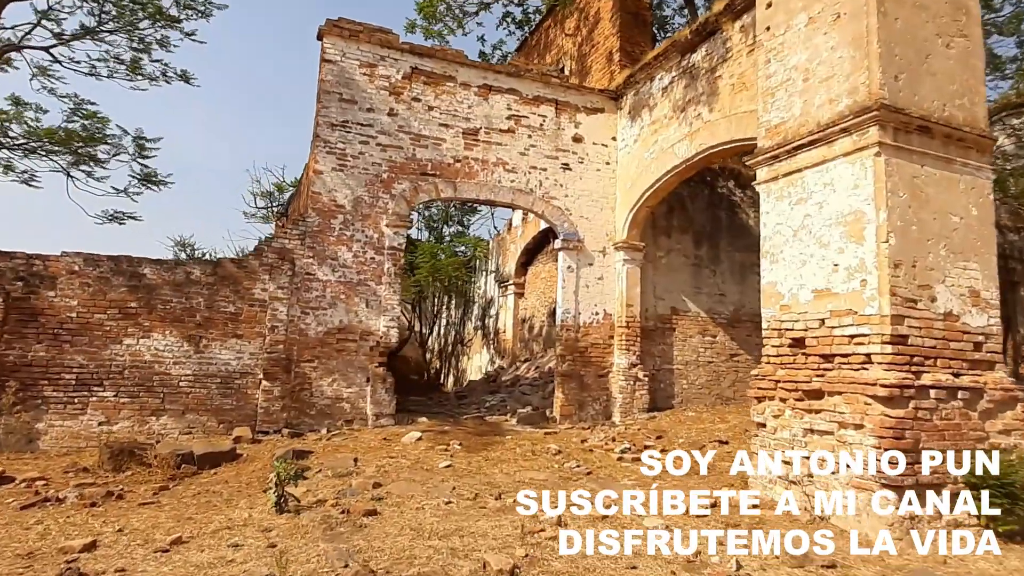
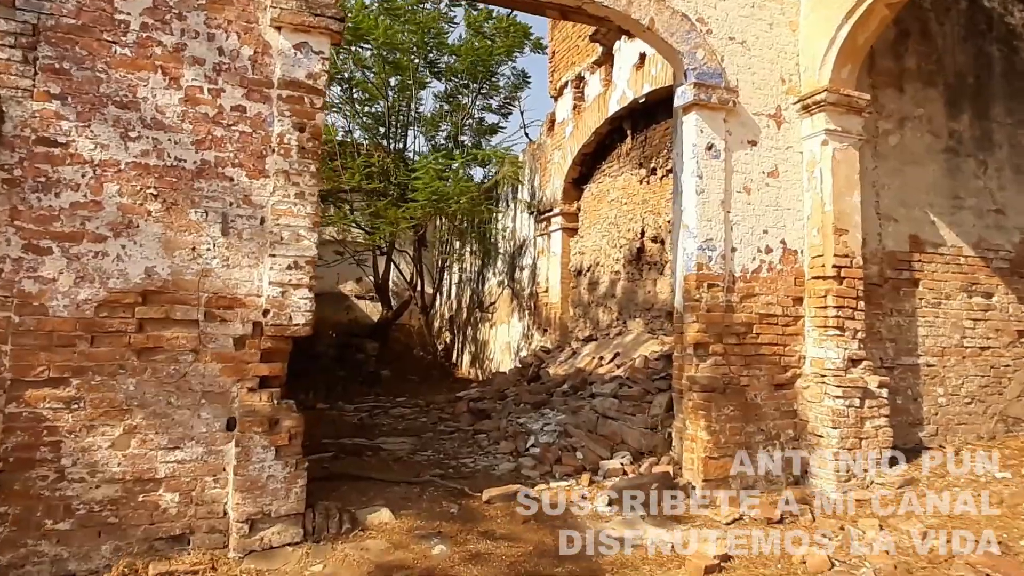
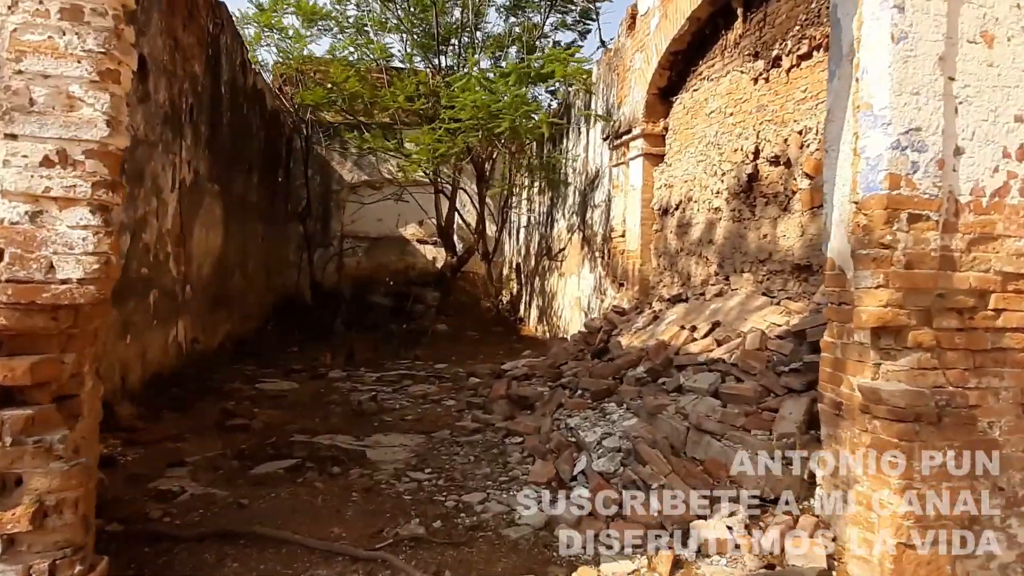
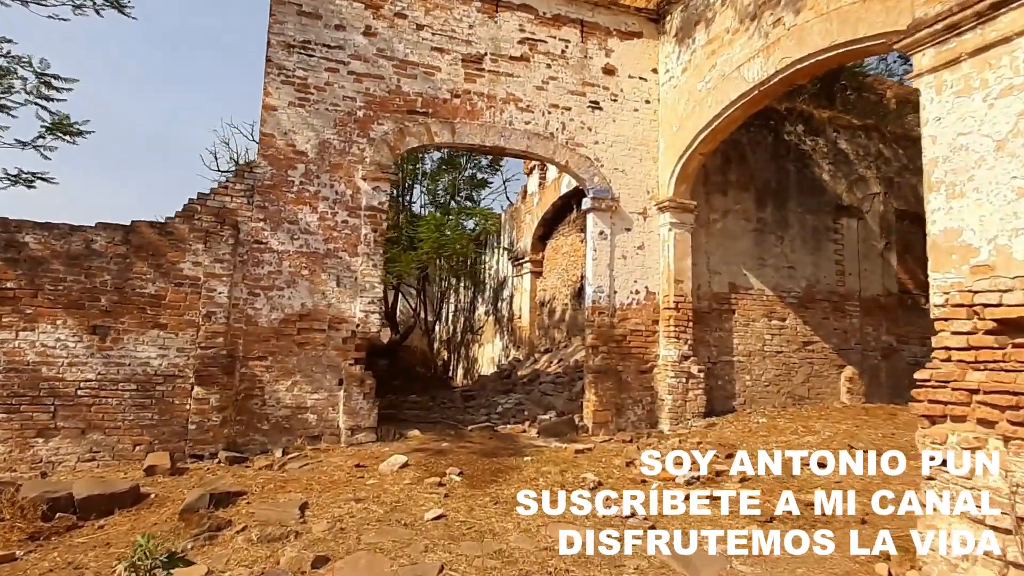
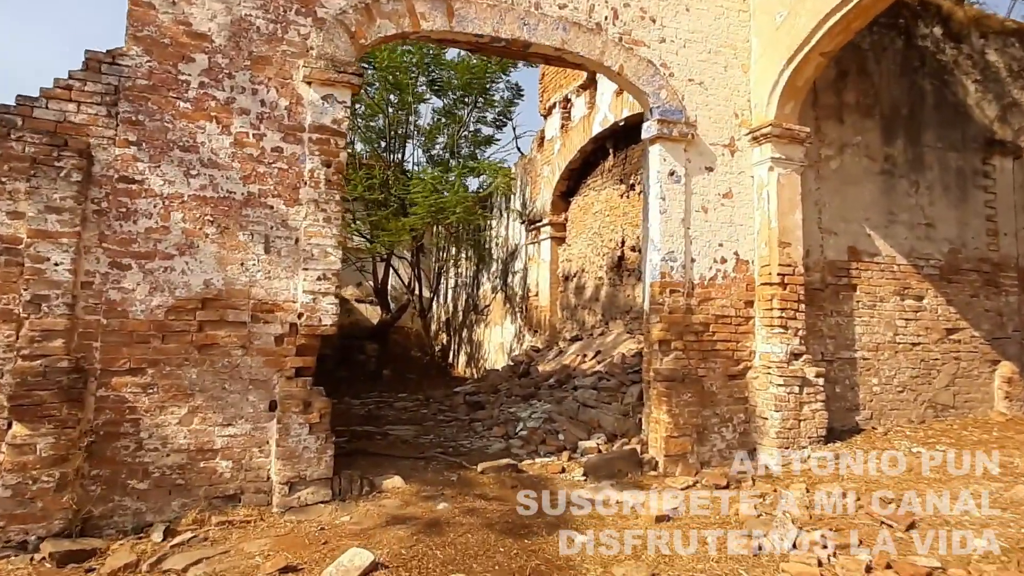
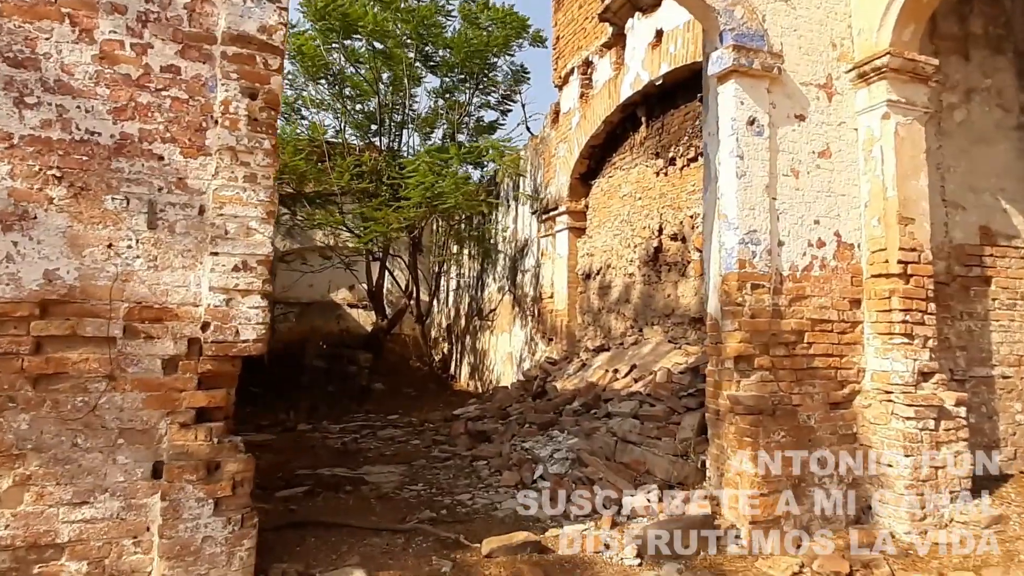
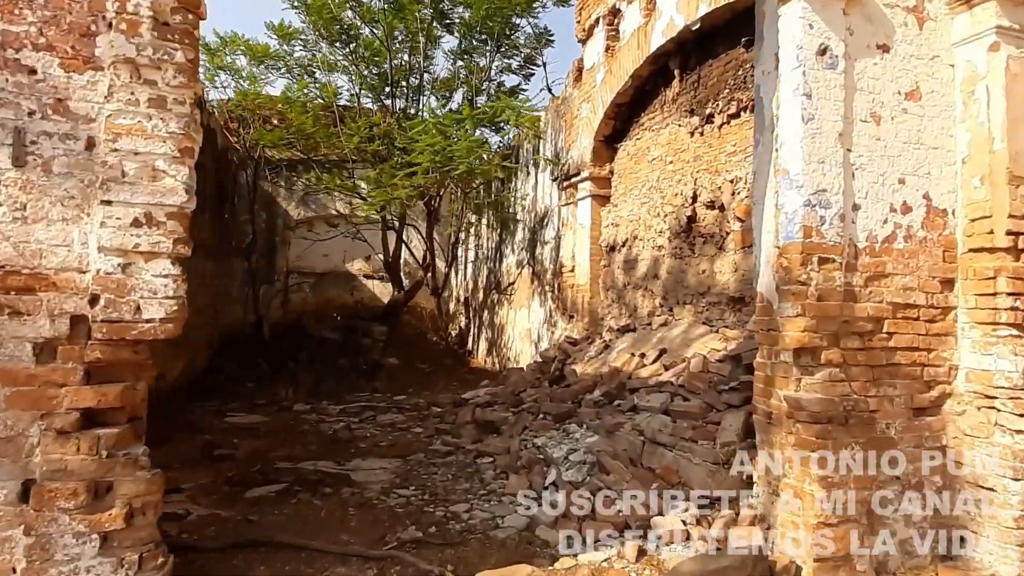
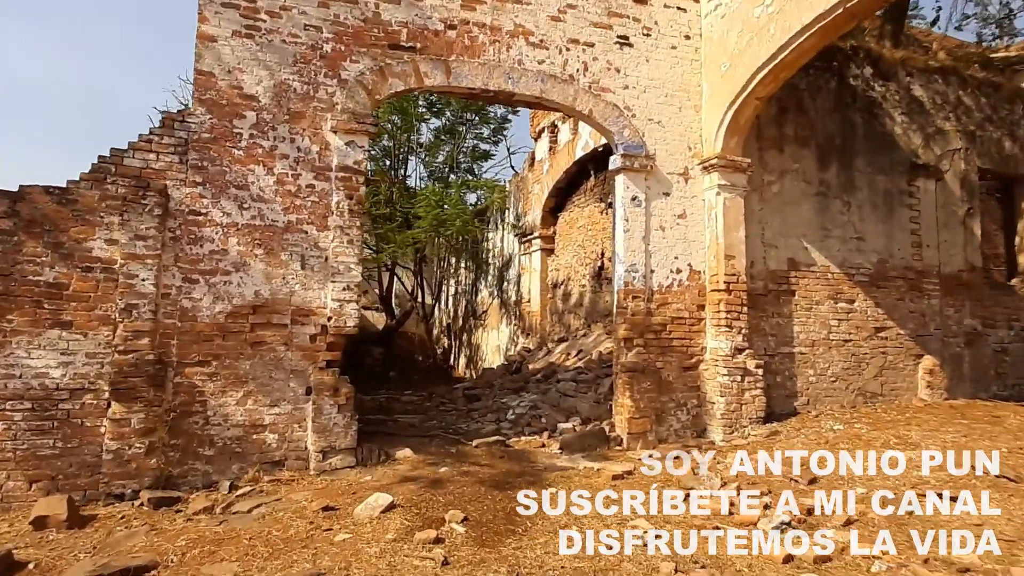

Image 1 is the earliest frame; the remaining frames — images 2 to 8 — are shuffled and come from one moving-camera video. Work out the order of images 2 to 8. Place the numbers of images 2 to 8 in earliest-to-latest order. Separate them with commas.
4, 8, 5, 2, 6, 7, 3
